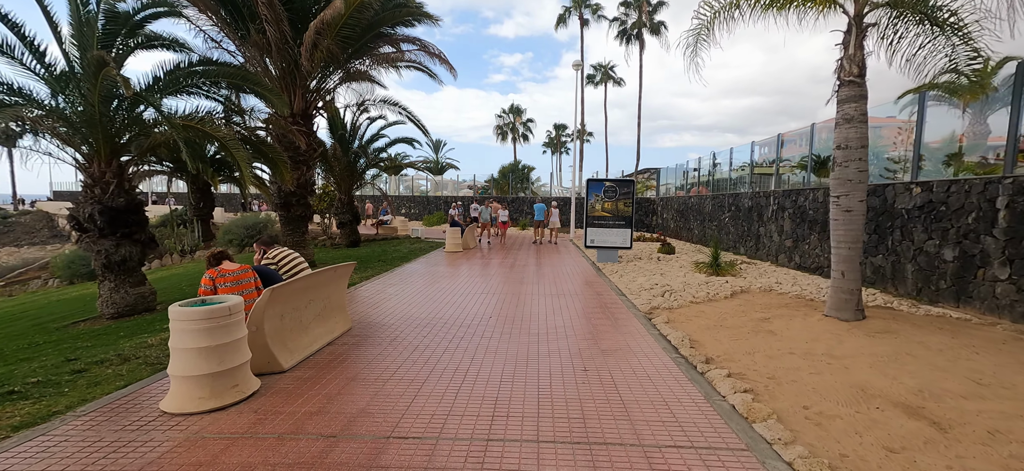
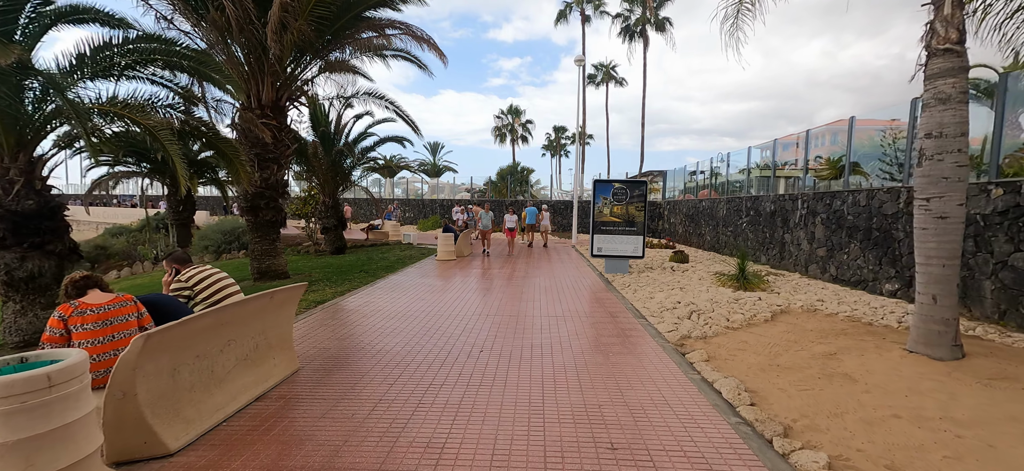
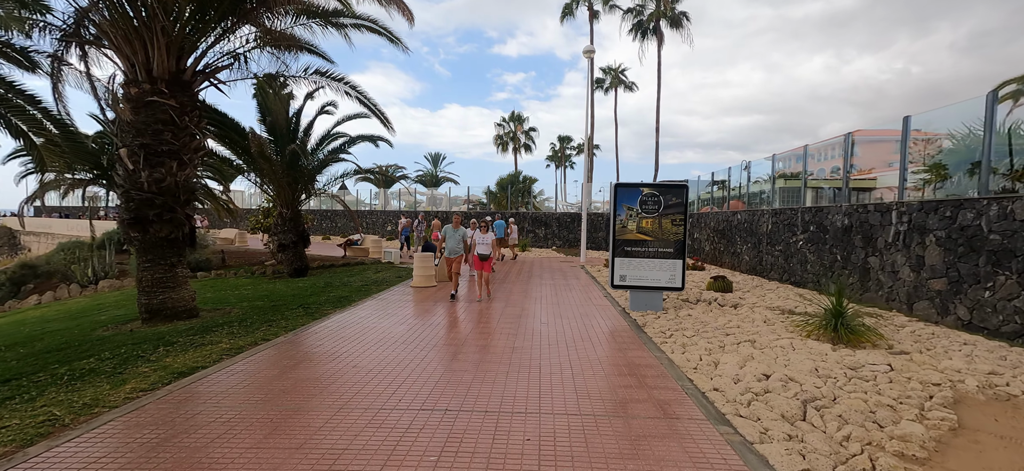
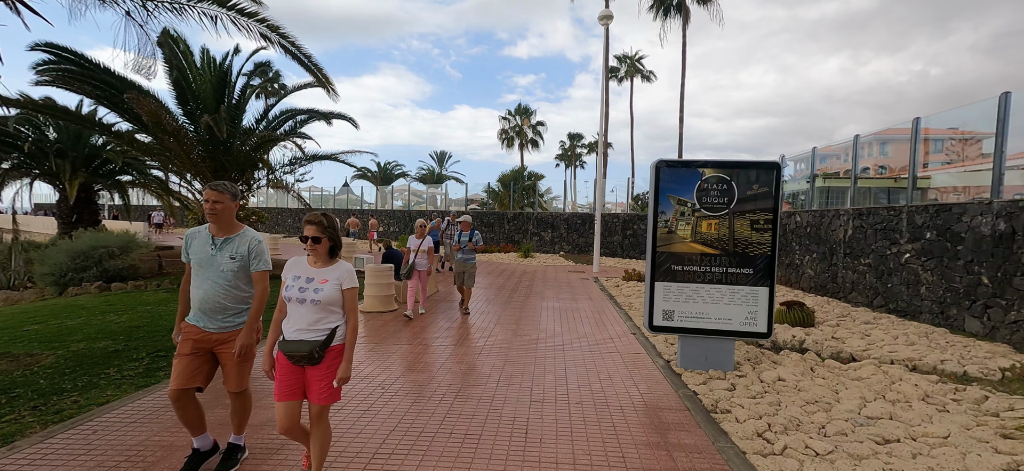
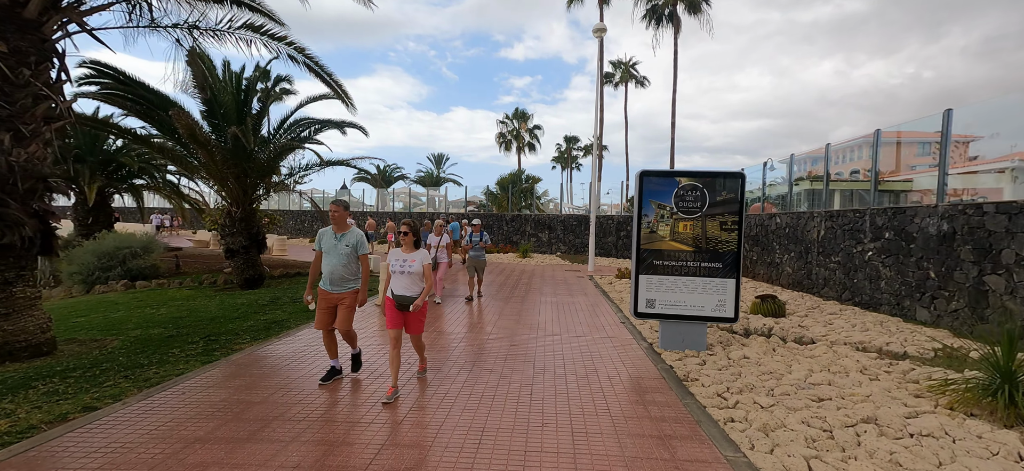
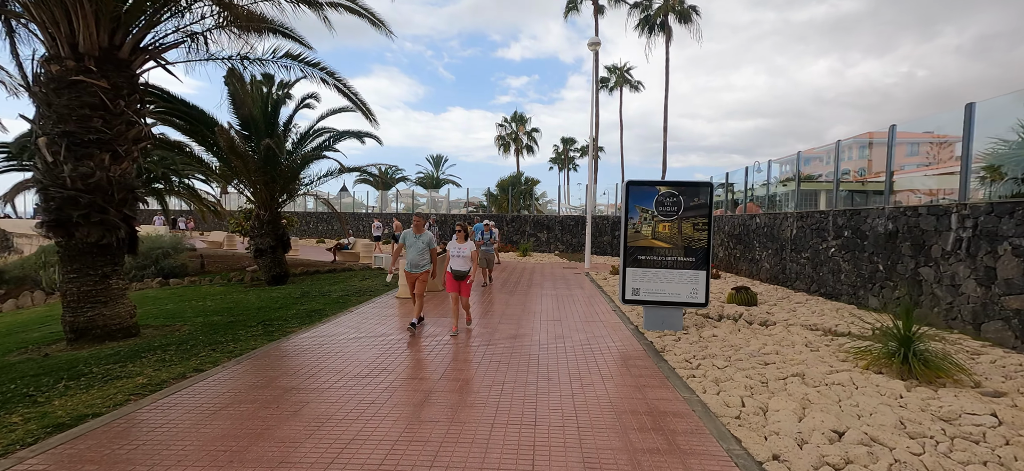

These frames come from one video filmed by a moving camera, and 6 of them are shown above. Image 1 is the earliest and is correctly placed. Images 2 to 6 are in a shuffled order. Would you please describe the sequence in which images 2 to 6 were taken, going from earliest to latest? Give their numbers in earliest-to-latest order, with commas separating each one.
2, 3, 6, 5, 4
